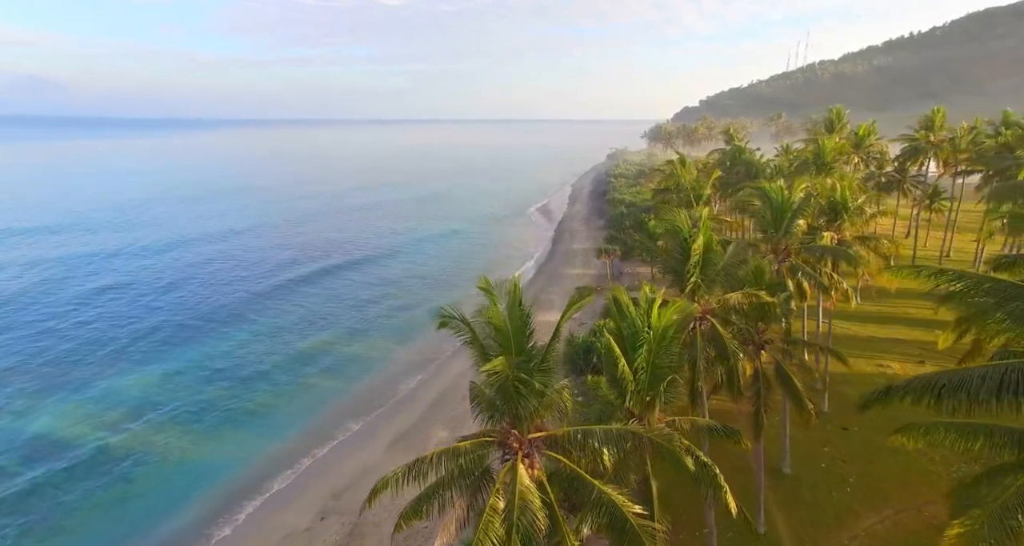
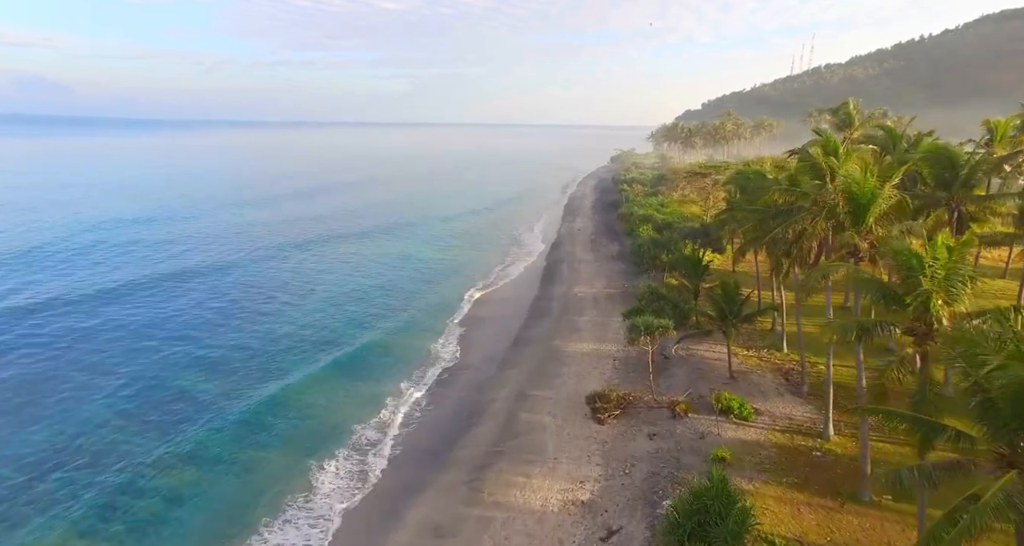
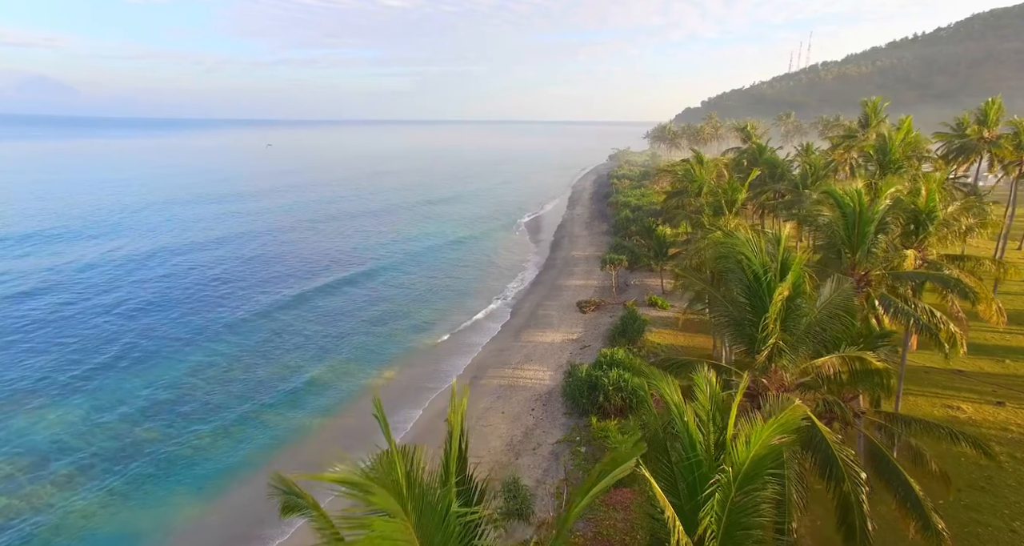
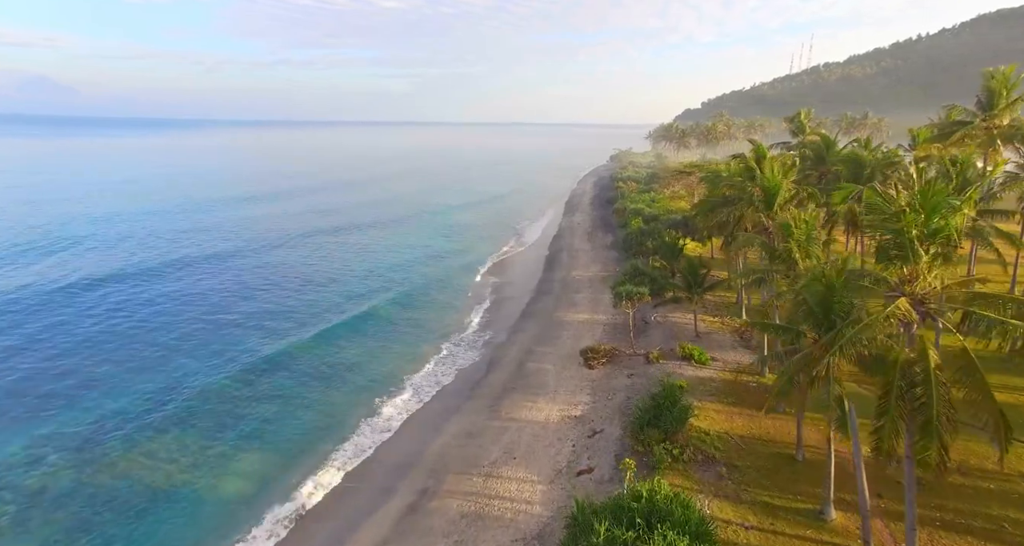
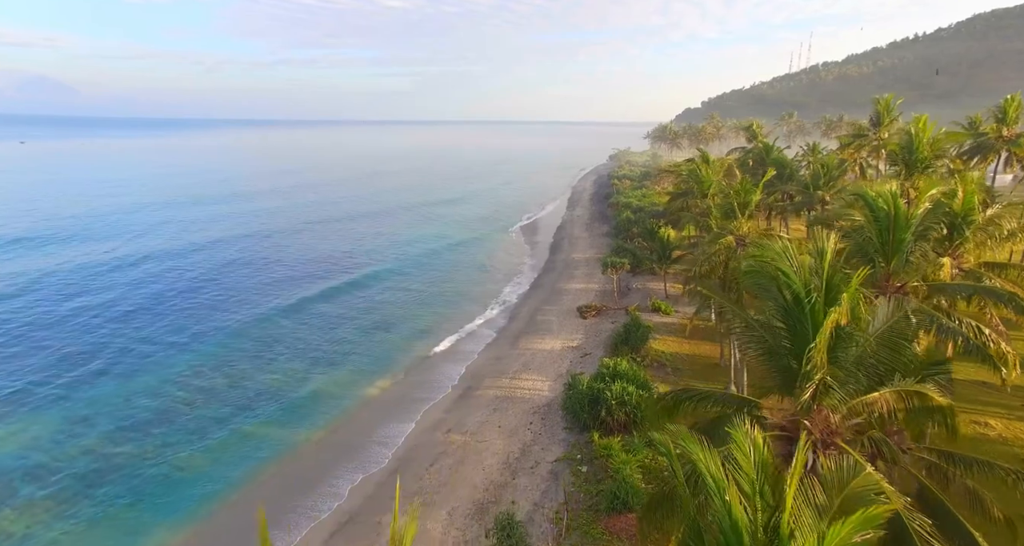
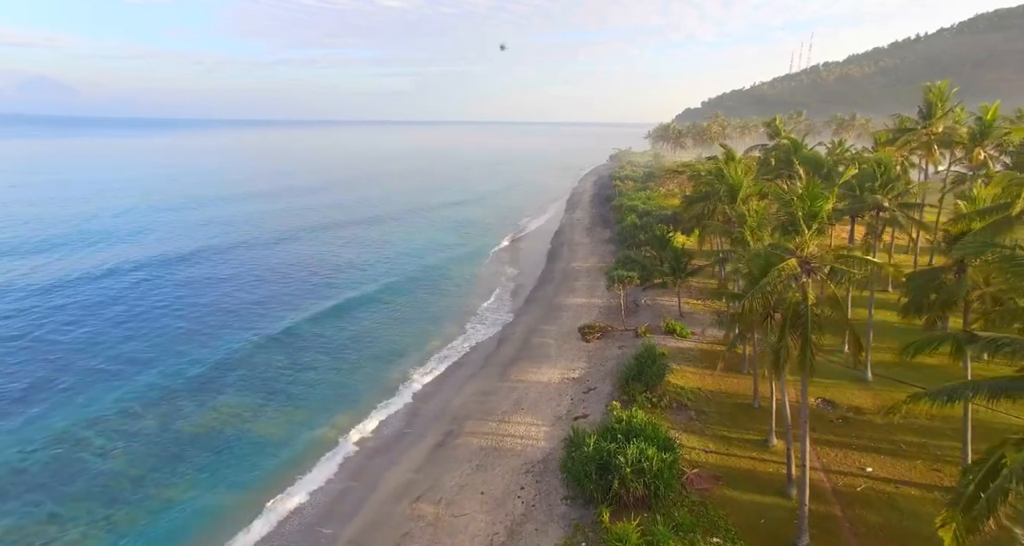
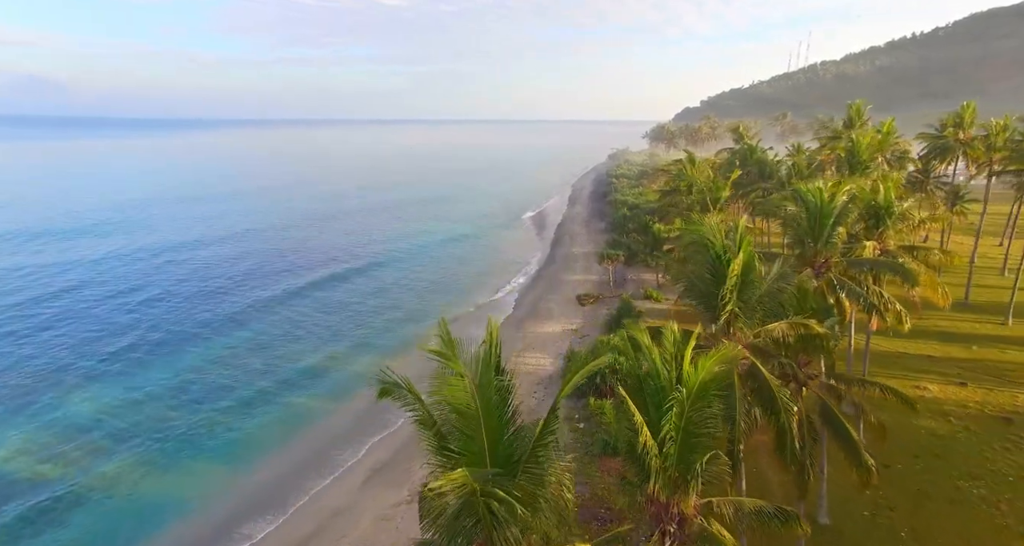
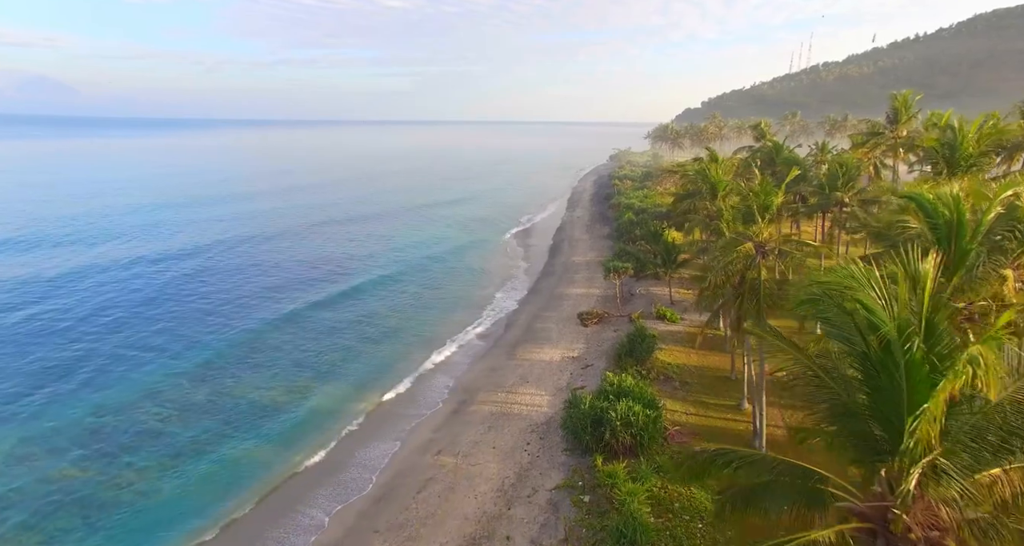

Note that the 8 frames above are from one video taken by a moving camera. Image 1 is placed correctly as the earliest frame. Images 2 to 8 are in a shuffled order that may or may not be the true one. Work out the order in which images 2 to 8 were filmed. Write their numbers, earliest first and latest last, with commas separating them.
7, 3, 5, 8, 6, 4, 2
